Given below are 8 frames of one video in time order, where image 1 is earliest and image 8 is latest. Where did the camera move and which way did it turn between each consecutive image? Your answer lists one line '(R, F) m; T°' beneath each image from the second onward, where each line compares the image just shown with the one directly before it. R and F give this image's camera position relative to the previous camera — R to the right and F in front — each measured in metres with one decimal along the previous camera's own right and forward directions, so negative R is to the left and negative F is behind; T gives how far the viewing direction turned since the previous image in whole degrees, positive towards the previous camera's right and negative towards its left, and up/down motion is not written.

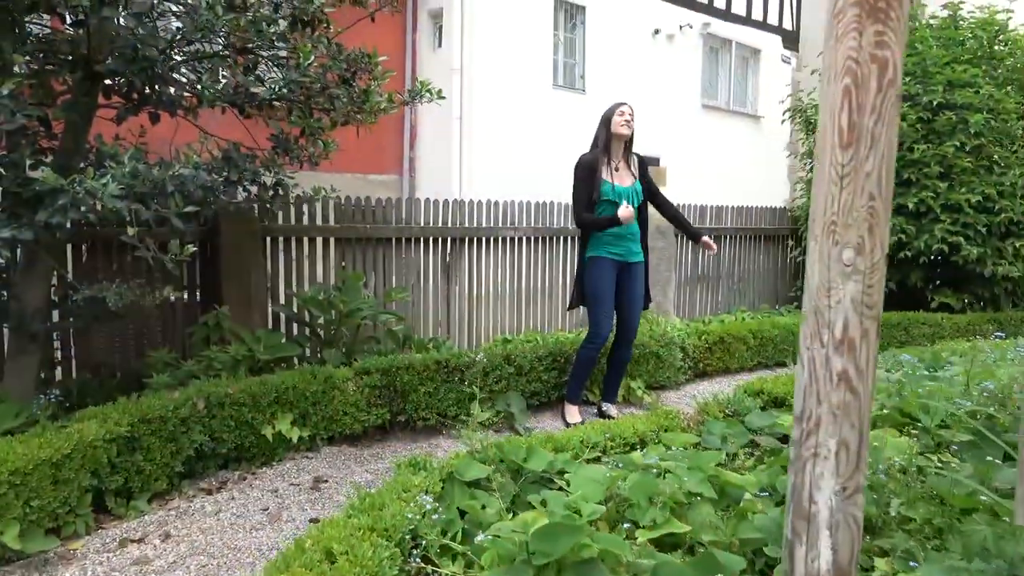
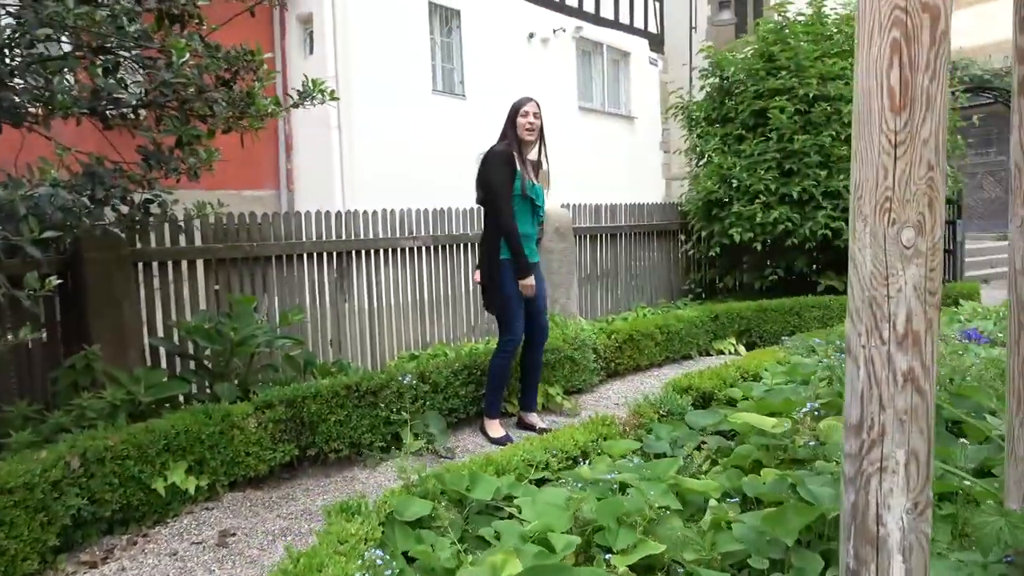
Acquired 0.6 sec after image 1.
(-0.2, +0.3) m; +9°
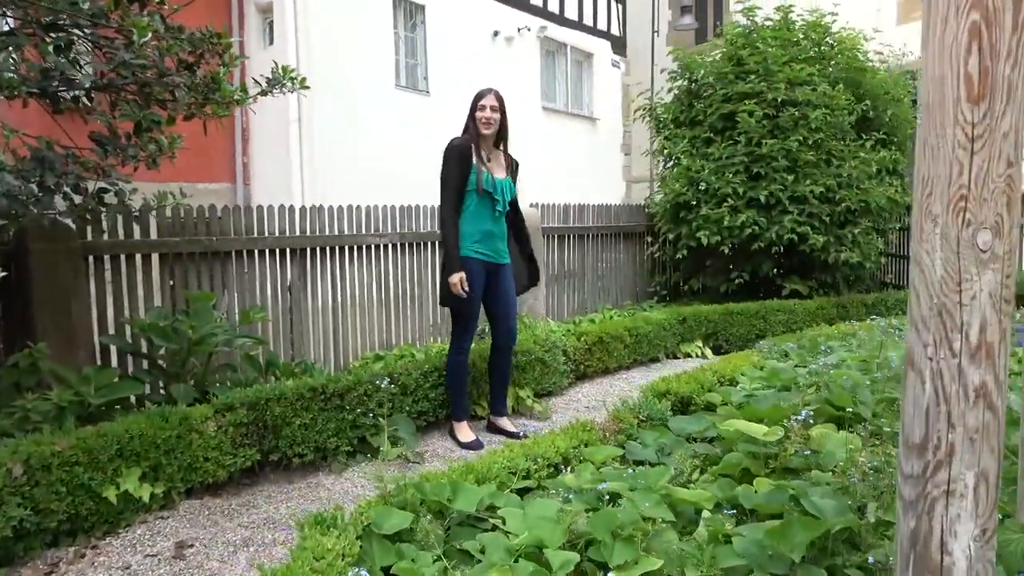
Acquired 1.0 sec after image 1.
(-0.1, +0.1) m; +3°
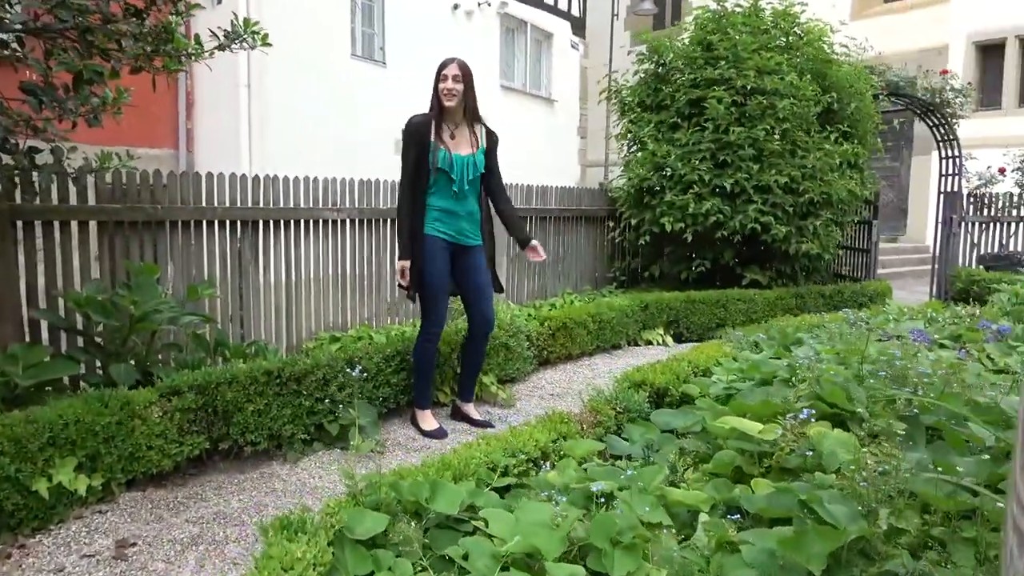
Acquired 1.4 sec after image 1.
(-0.1, +0.2) m; +4°
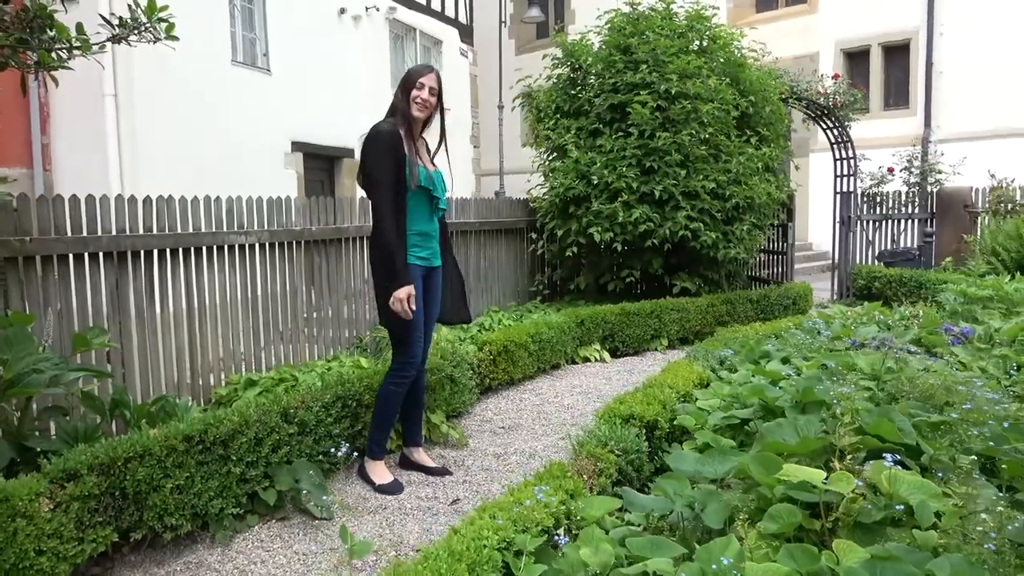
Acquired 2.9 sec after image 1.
(-0.4, +0.5) m; +9°
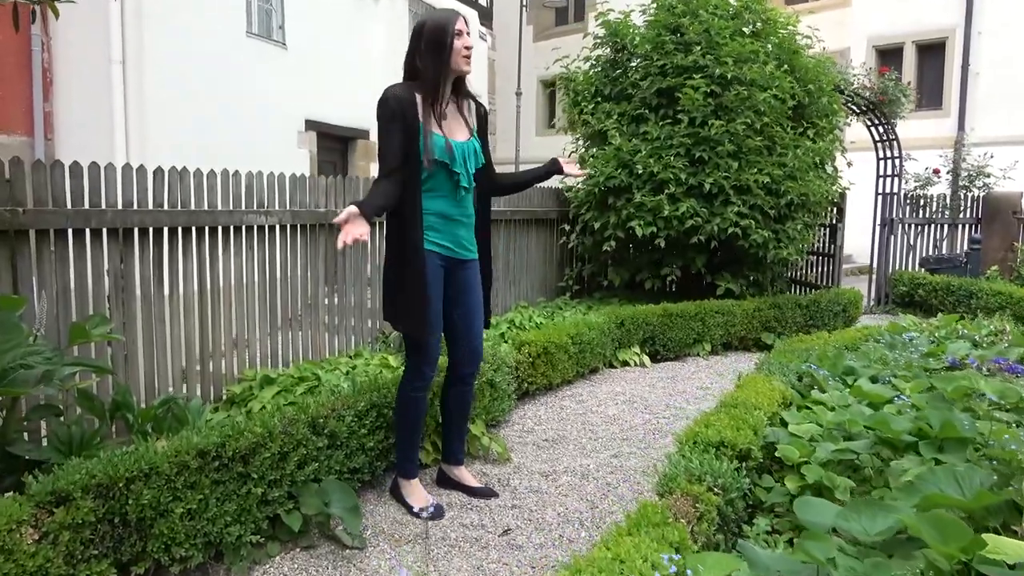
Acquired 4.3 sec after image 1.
(-0.3, +0.5) m; 0°
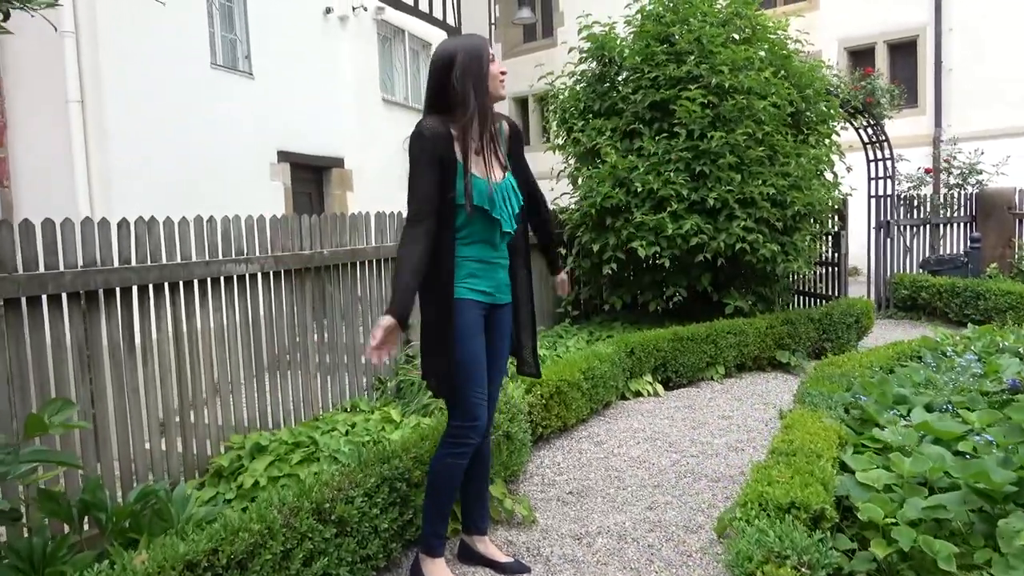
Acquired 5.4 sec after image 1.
(-0.2, +0.4) m; +2°
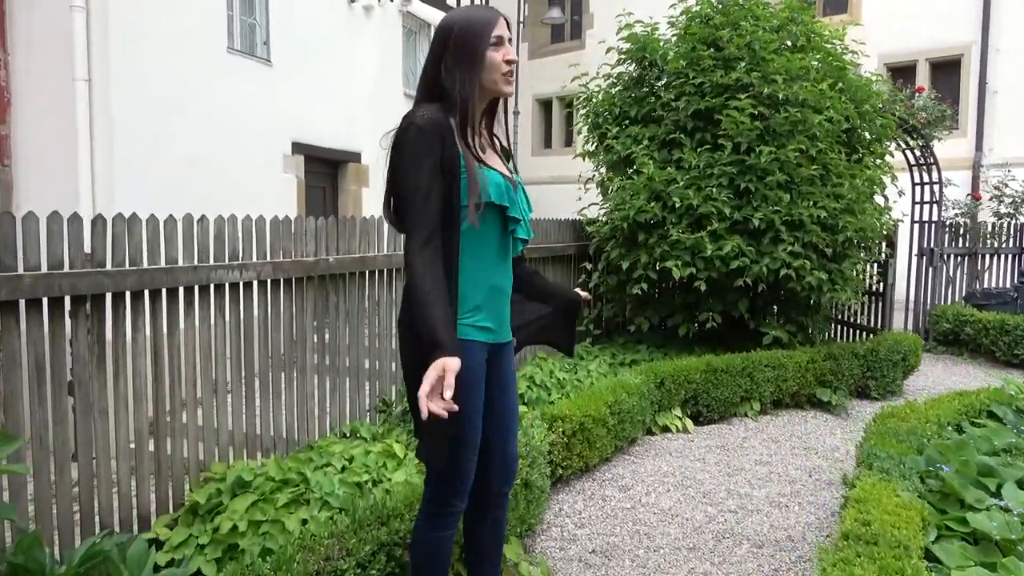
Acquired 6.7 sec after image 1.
(-0.1, +0.5) m; -1°
